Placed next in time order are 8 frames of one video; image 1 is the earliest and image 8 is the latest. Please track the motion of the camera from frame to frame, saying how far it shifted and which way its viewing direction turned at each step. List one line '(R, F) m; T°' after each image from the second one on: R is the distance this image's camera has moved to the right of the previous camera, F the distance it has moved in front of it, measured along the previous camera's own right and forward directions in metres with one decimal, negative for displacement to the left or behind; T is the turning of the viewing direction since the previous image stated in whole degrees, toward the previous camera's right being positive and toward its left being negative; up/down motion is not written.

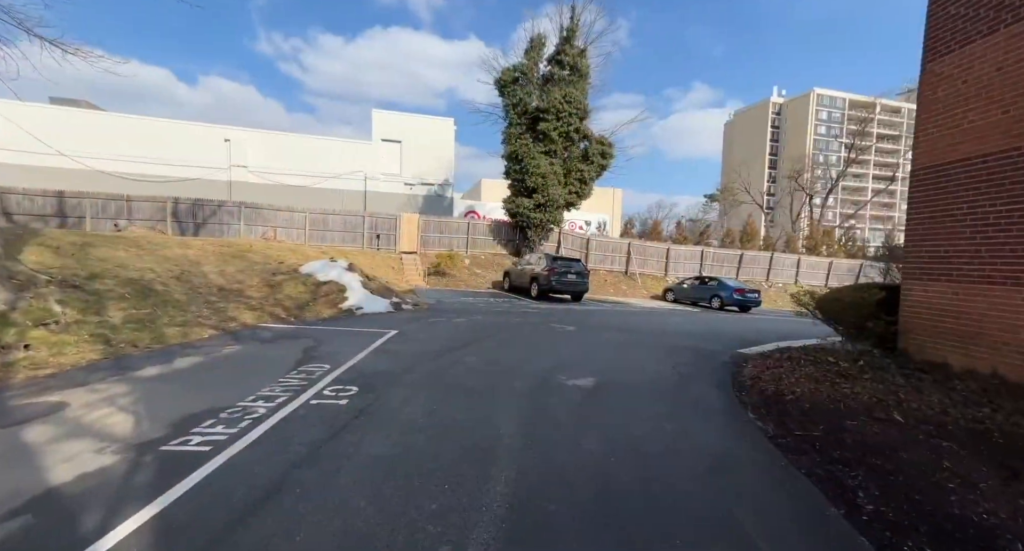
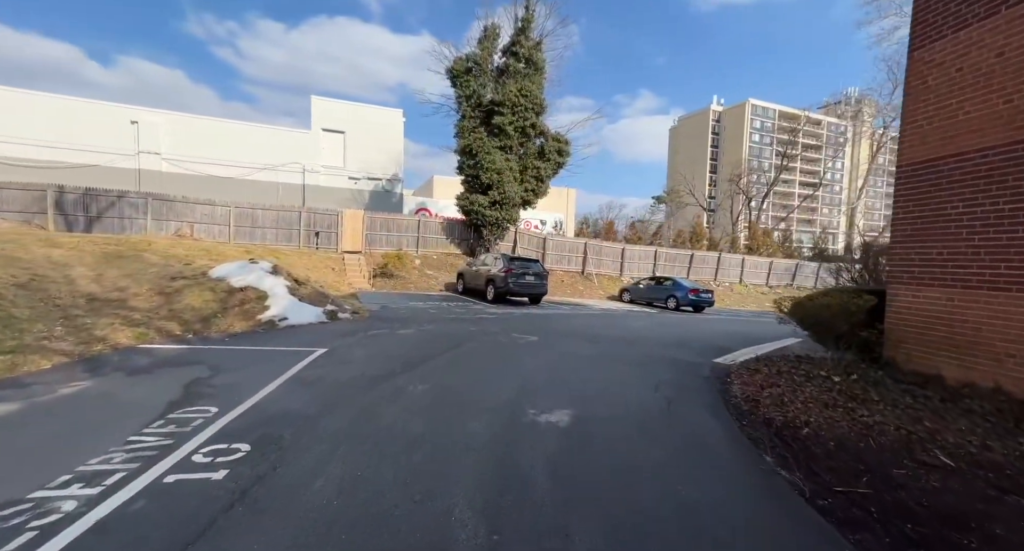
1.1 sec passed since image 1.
(0.0, +1.2) m; +6°
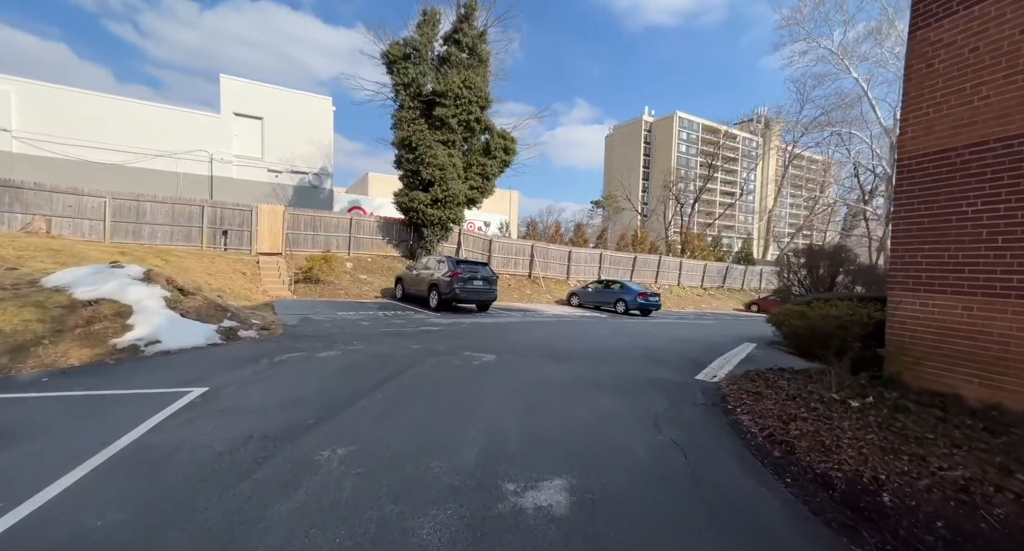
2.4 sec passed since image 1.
(-0.2, +1.6) m; +8°
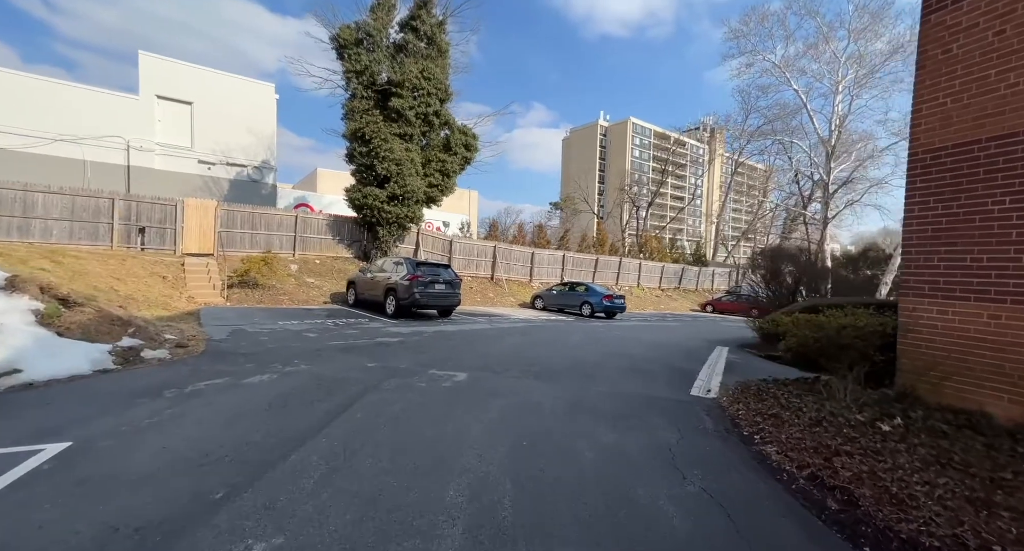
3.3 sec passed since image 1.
(-0.3, +1.1) m; +6°
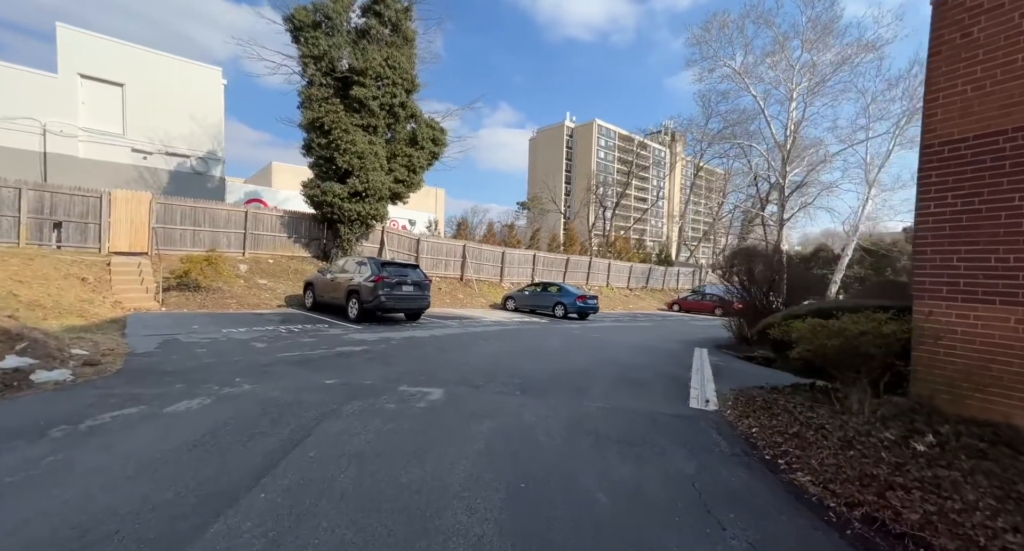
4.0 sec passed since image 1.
(-0.2, +0.8) m; +4°
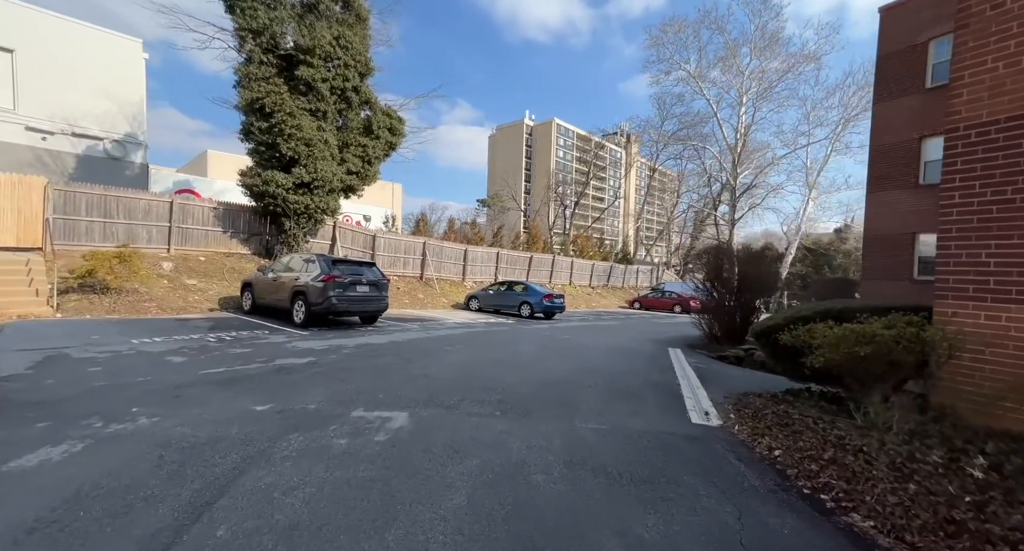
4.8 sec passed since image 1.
(-0.2, +1.0) m; +5°
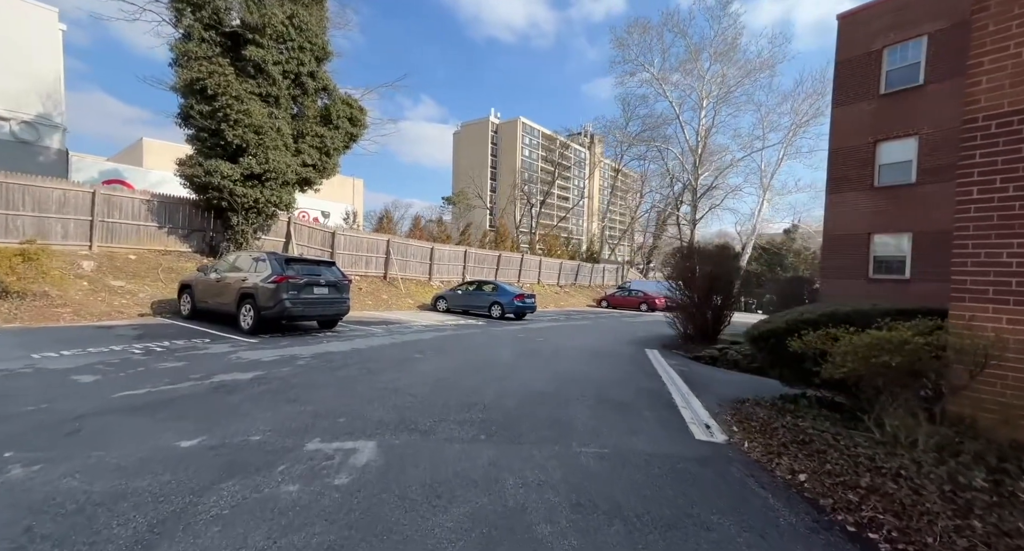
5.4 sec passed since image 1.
(-0.2, +0.7) m; +5°
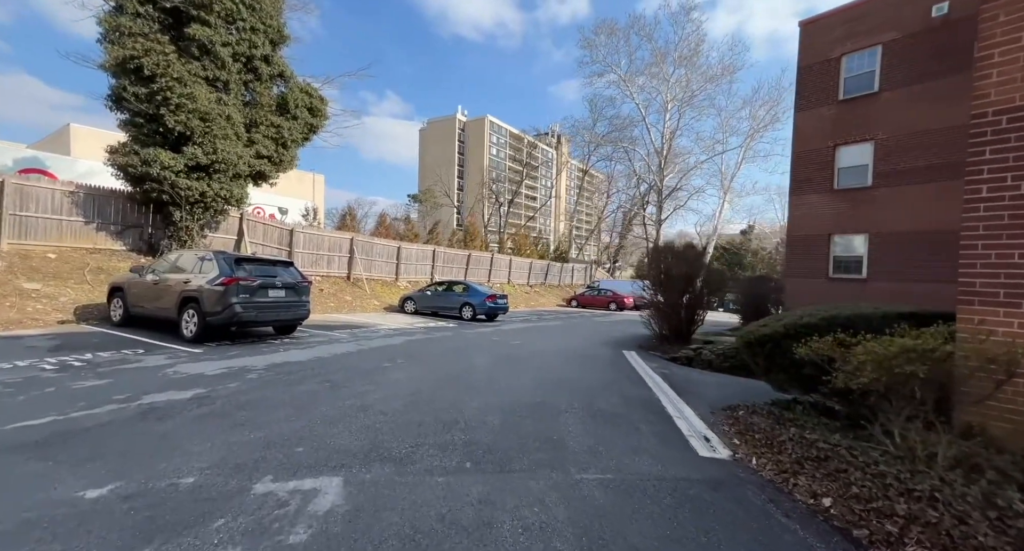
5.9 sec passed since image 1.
(-0.2, +0.6) m; +4°
